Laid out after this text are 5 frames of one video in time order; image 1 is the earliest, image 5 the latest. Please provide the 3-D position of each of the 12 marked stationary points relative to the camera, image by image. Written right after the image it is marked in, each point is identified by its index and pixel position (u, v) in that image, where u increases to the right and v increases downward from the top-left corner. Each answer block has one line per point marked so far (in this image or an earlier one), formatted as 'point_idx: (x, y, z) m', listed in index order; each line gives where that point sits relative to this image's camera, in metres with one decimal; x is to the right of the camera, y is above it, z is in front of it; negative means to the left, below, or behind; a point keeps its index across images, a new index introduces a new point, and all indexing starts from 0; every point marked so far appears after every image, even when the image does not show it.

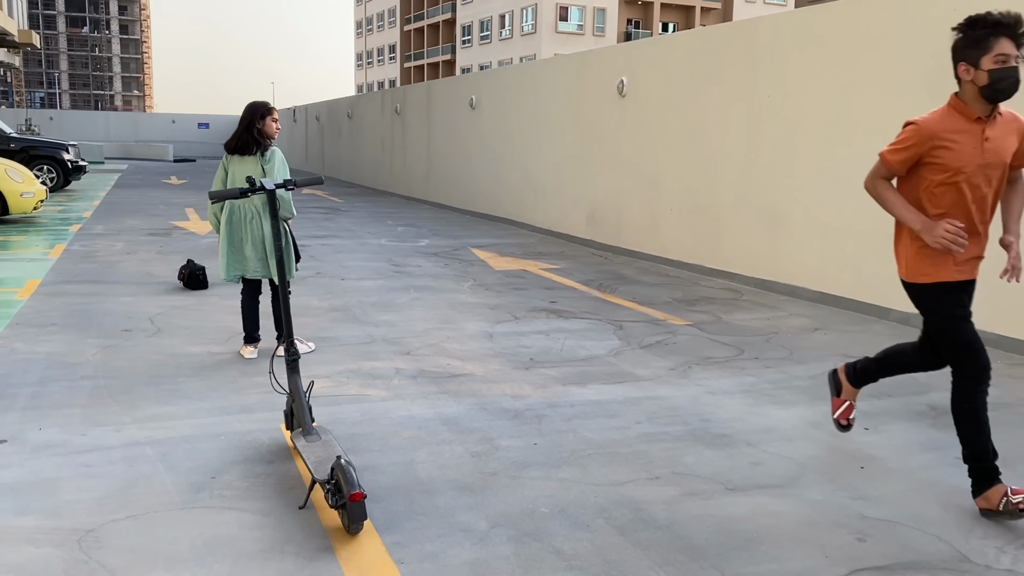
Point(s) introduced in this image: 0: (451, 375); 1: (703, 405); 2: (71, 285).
0: (-0.3, -0.5, +4.9) m
1: (+1.0, -0.6, +4.4) m
2: (-3.8, 0.0, +7.7) m
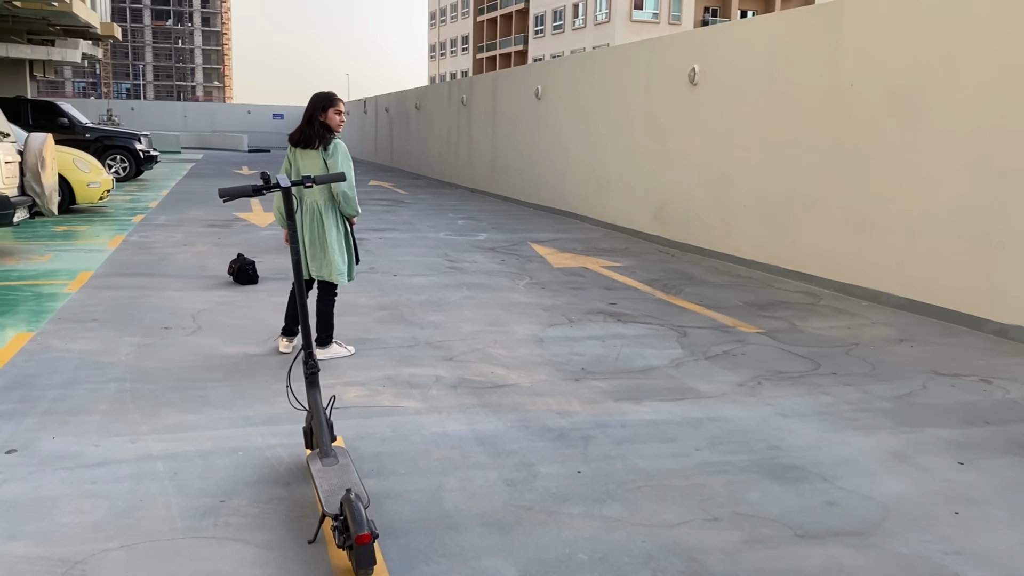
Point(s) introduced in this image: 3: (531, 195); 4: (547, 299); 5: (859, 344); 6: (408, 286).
0: (-0.1, -0.5, +4.5) m
1: (+1.2, -0.6, +4.0) m
2: (-3.3, +0.1, +7.6) m
3: (+0.3, +1.6, +14.9) m
4: (+0.3, -0.1, +6.9) m
5: (+2.2, -0.4, +5.7) m
6: (-0.9, 0.0, +7.4) m
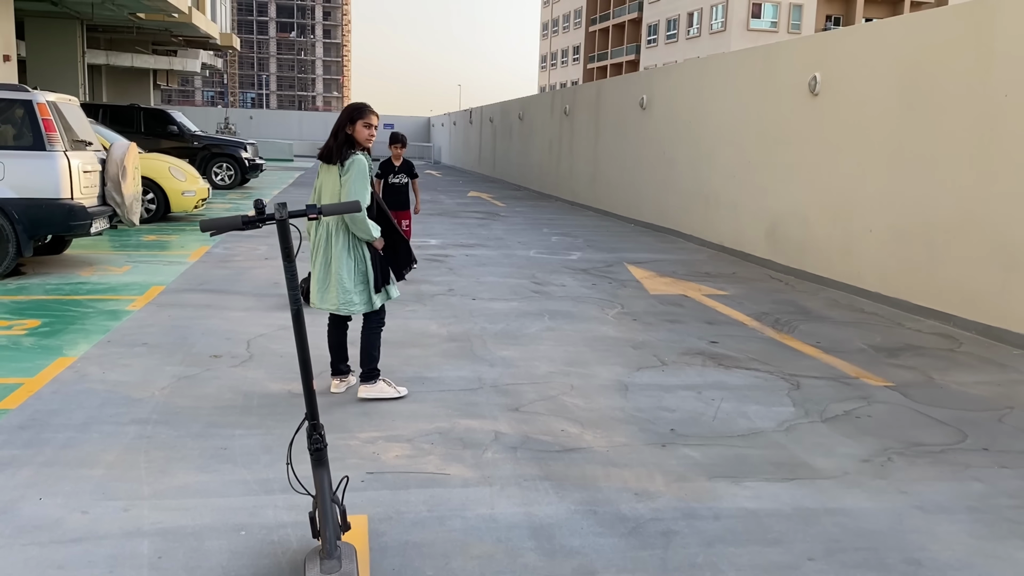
0: (+0.2, -0.7, +3.8) m
1: (+1.4, -0.8, +3.1) m
2: (-2.6, 0.0, +7.2) m
3: (+1.9, +1.2, +14.1) m
4: (+0.9, -0.3, +6.1) m
5: (+2.6, -0.6, +4.7) m
6: (-0.2, -0.2, +6.7) m
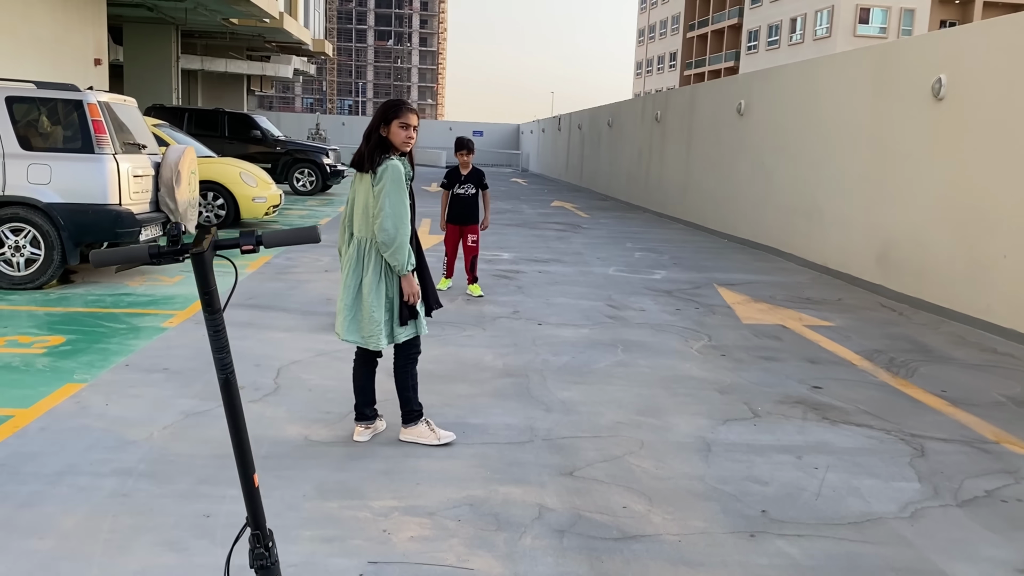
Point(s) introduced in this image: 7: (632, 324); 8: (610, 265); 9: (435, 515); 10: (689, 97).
0: (+0.4, -0.8, +3.0) m
1: (+1.5, -1.0, +2.2) m
2: (-2.1, -0.2, +6.7) m
3: (+3.2, +0.9, +13.1) m
4: (+1.3, -0.5, +5.3) m
5: (+2.9, -0.8, +3.6) m
6: (+0.3, -0.4, +6.0) m
7: (+0.9, -0.3, +6.7) m
8: (+1.1, +0.3, +9.8) m
9: (-0.3, -0.8, +3.1) m
10: (+3.0, +3.3, +15.2) m
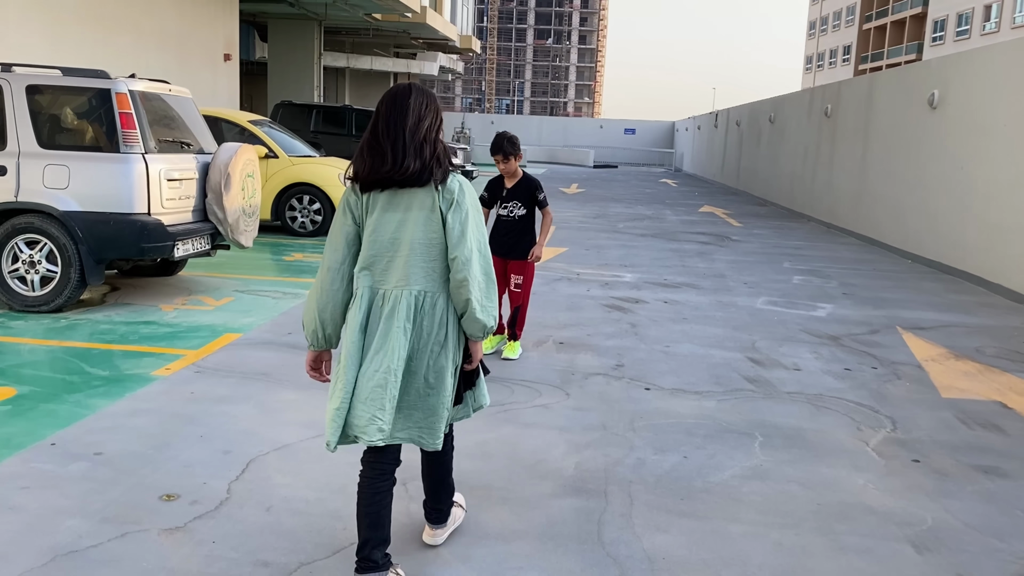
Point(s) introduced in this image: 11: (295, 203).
0: (+0.3, -1.1, +1.3) m
1: (+1.2, -1.3, +0.3) m
2: (-1.5, -0.4, +5.3) m
3: (+4.8, +0.6, +10.7) m
4: (+1.5, -0.8, +3.3) m
5: (+2.8, -1.2, +1.5) m
6: (+0.7, -0.6, +4.2) m
7: (+1.4, -0.6, +4.8) m
8: (+2.2, -0.1, +7.8) m
9: (-0.3, -1.1, +1.5) m
10: (+5.1, +2.9, +12.8) m
11: (-2.6, +1.0, +10.6) m
